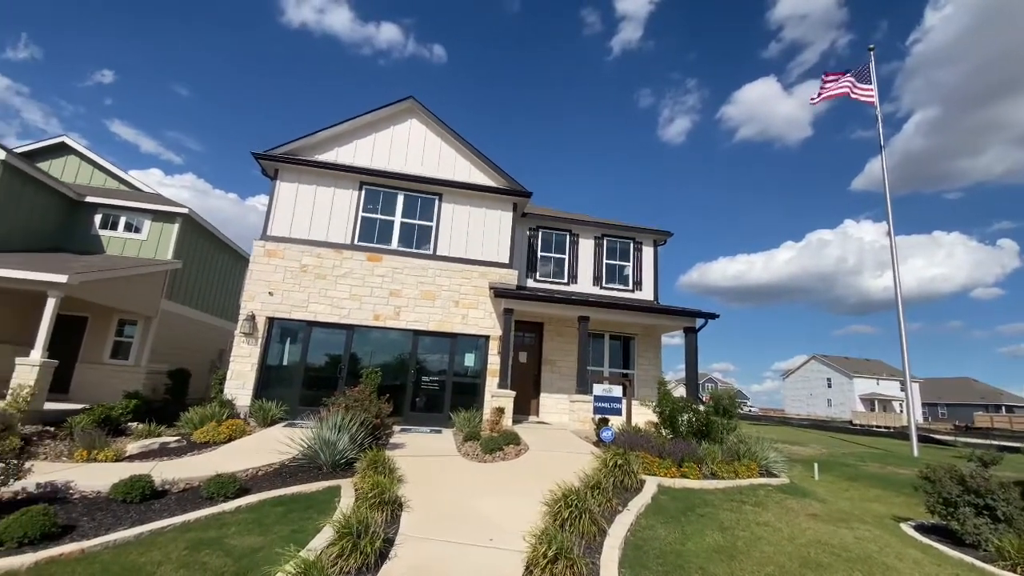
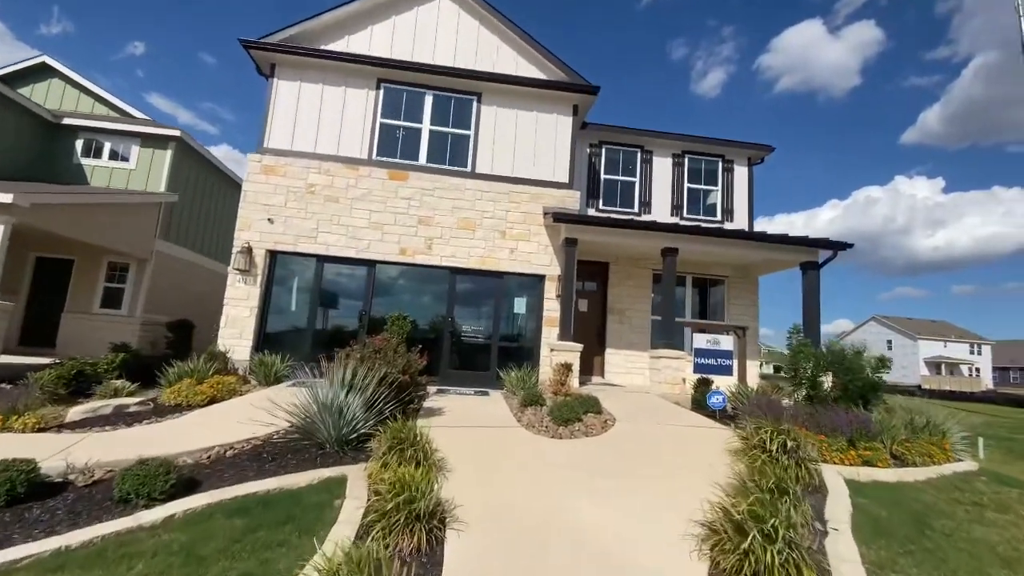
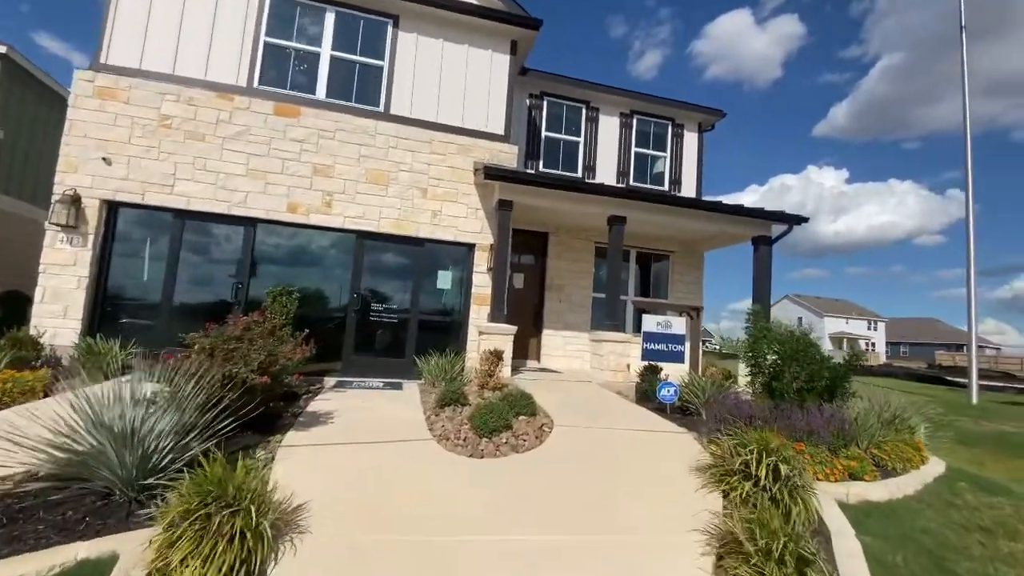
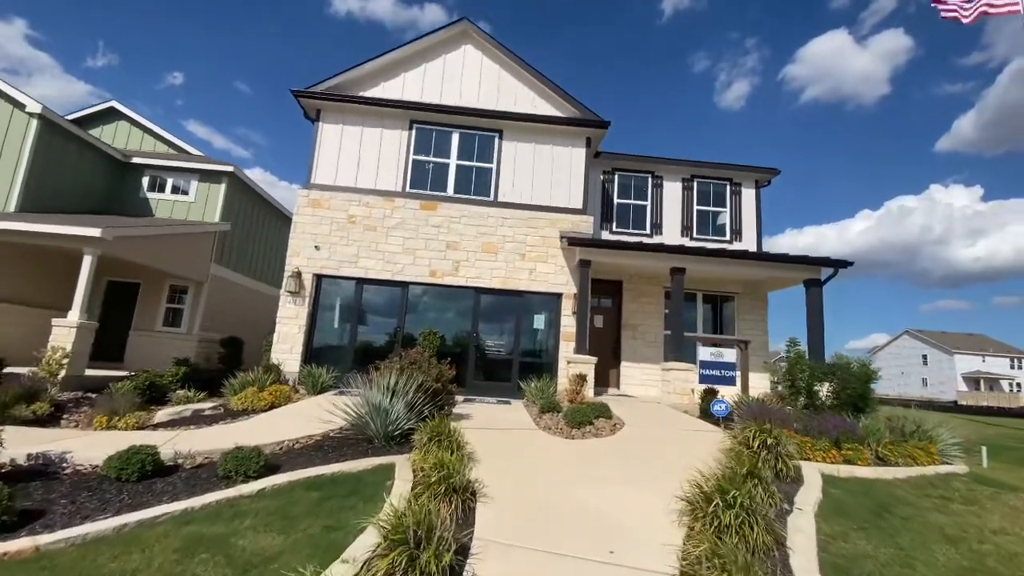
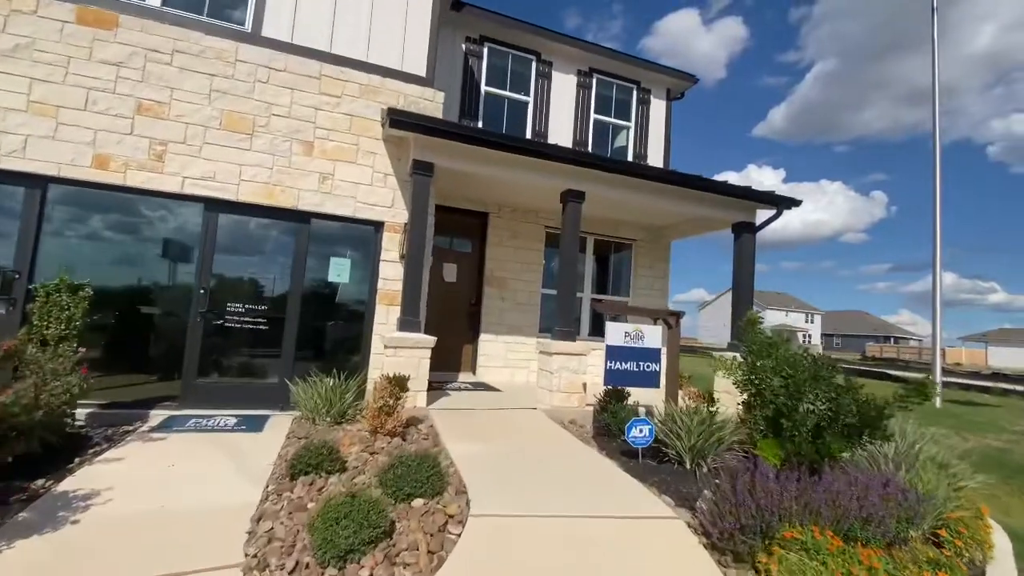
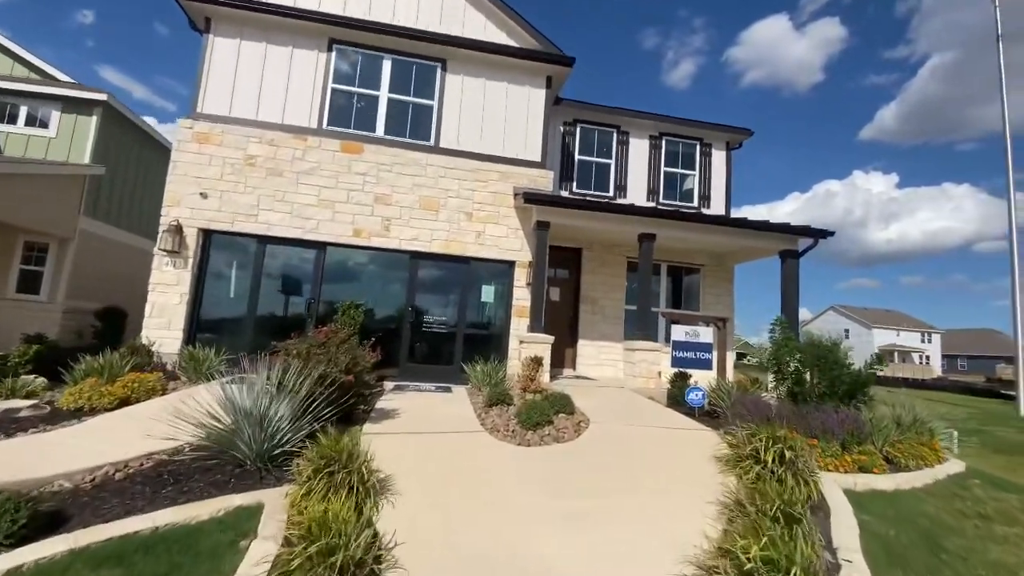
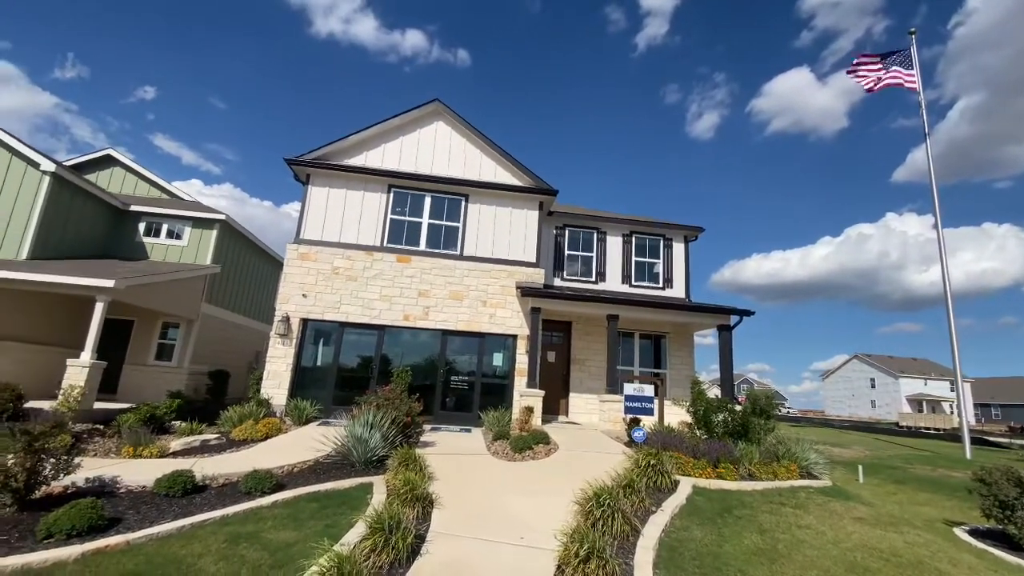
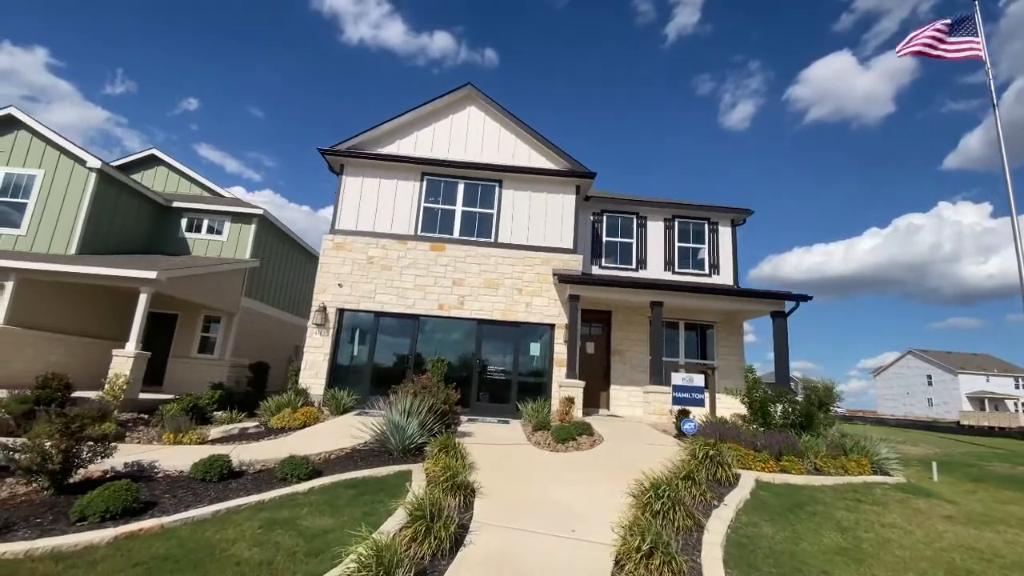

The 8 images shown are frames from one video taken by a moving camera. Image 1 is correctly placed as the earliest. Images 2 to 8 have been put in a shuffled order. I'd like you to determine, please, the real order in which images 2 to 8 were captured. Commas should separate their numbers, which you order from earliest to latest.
7, 8, 4, 2, 6, 3, 5
